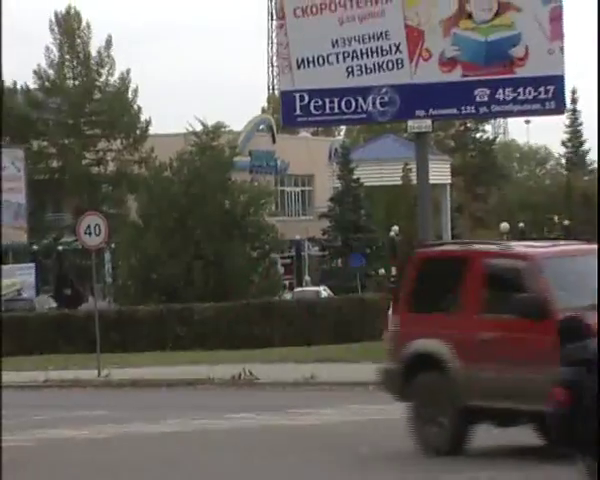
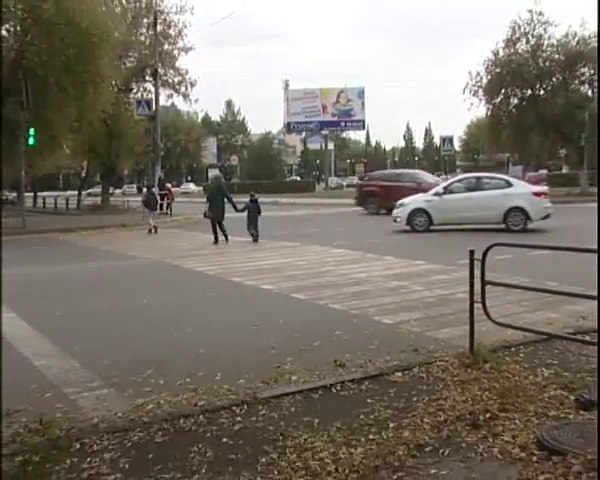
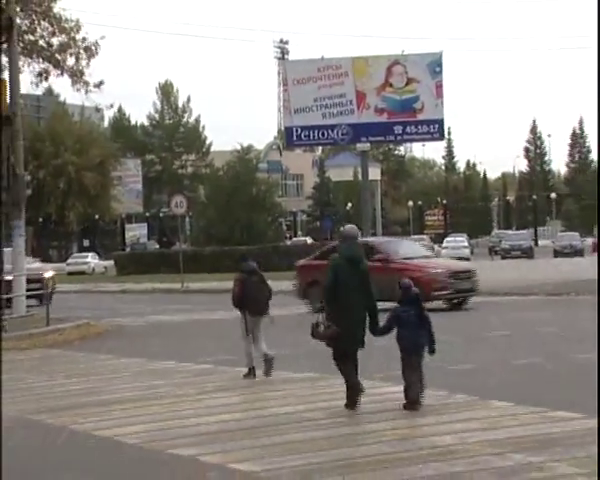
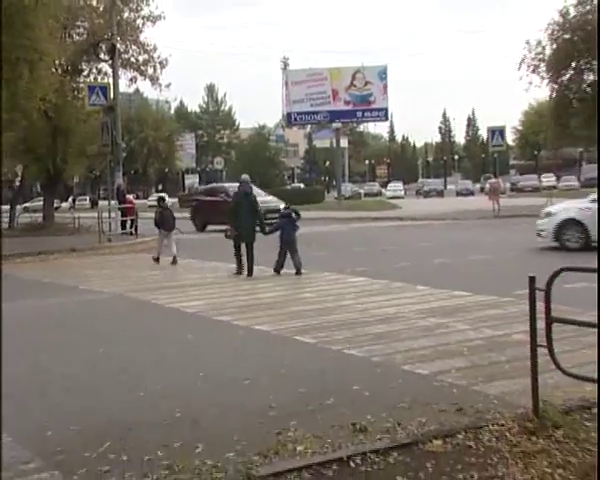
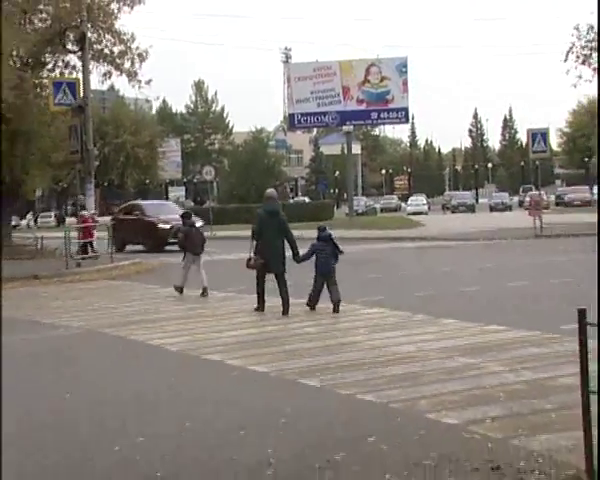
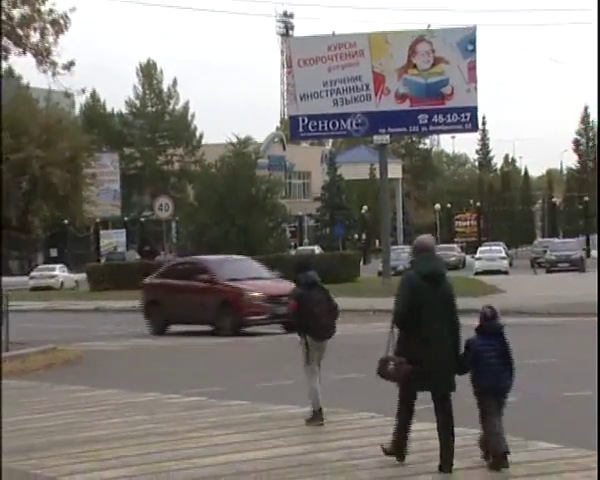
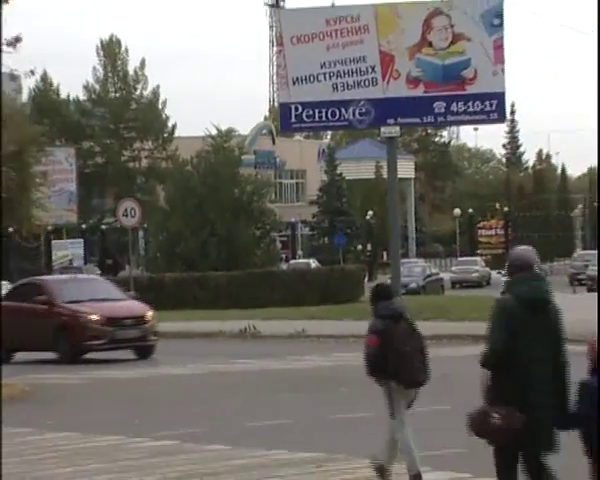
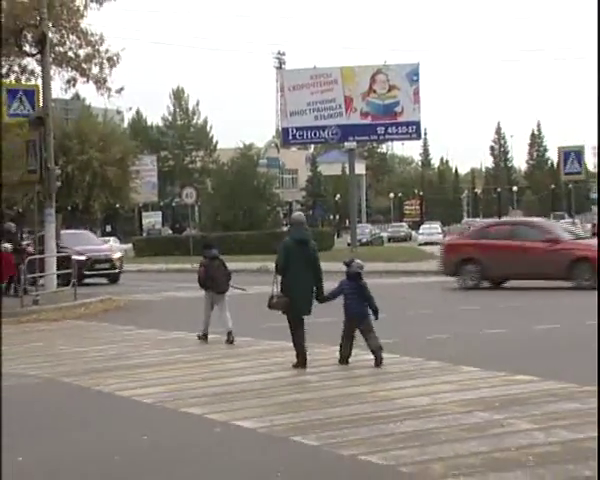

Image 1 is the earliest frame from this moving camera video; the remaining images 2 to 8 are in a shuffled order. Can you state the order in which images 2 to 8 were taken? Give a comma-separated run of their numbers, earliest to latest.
7, 6, 3, 8, 5, 4, 2
